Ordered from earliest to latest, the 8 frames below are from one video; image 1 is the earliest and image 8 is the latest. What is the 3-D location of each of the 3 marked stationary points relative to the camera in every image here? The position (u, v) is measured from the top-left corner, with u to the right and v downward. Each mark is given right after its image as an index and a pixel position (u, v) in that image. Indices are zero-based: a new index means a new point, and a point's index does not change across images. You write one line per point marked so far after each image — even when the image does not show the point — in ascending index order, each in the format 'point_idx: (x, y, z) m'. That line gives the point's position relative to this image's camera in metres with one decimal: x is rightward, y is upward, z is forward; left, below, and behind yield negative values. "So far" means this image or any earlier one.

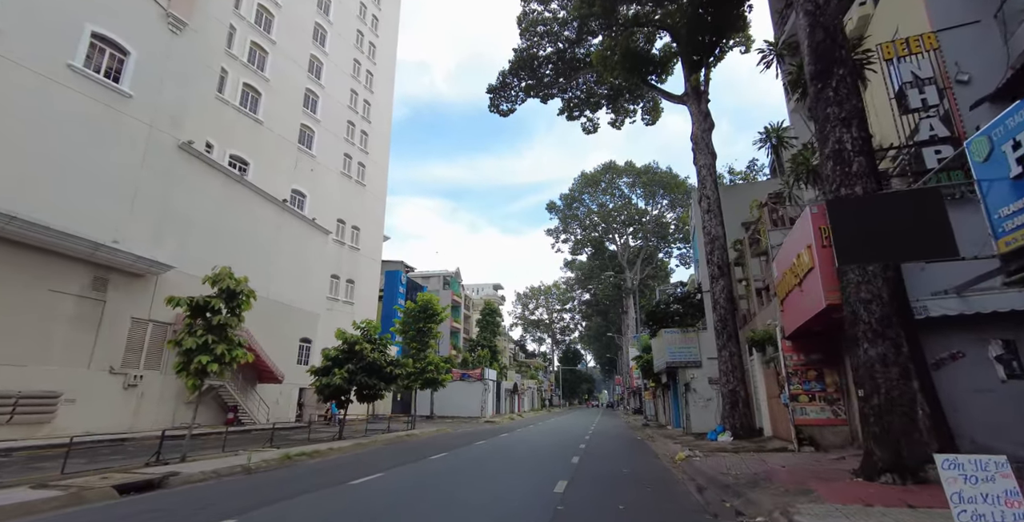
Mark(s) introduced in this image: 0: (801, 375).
0: (+7.0, -2.8, +12.3) m
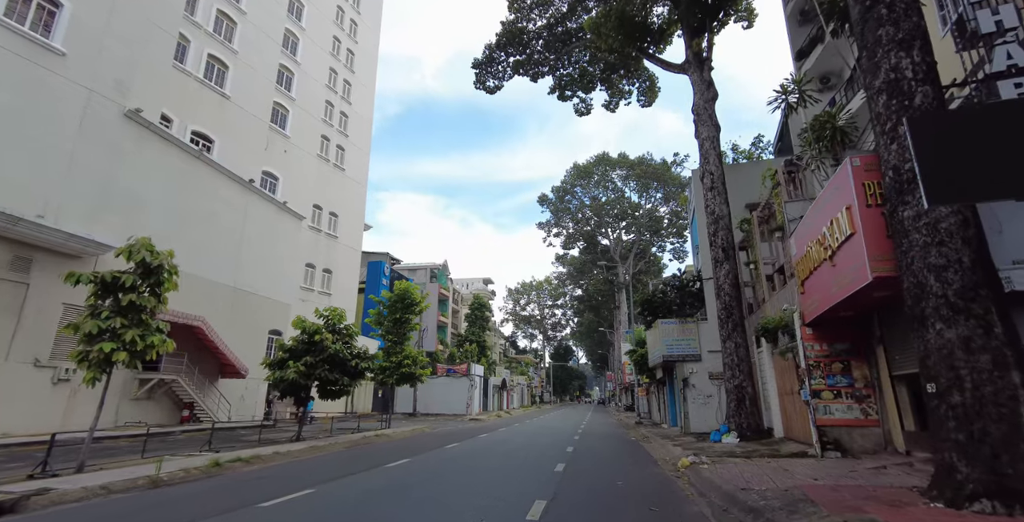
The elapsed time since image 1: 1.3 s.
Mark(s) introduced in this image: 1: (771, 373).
0: (+6.5, -2.2, +10.5) m
1: (+7.3, -3.2, +14.2) m
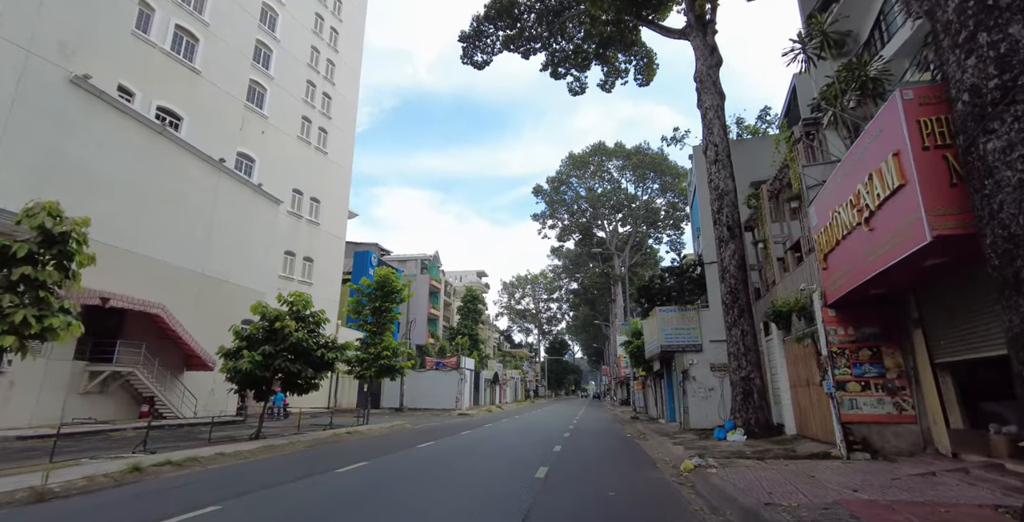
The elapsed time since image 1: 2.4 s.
0: (+6.1, -1.7, +9.1) m
1: (+6.8, -2.6, +12.8) m
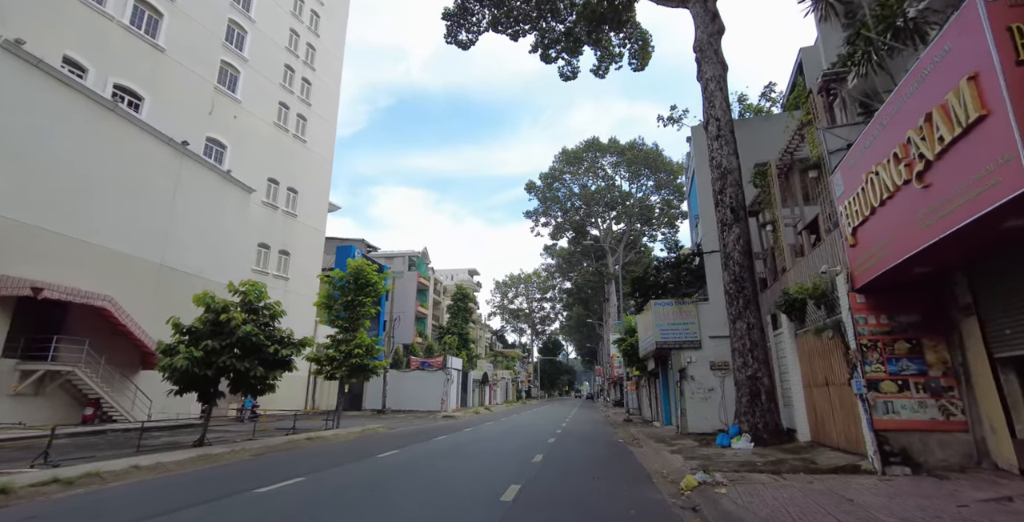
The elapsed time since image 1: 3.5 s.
0: (+5.6, -1.3, +7.5) m
1: (+6.3, -2.2, +11.3) m
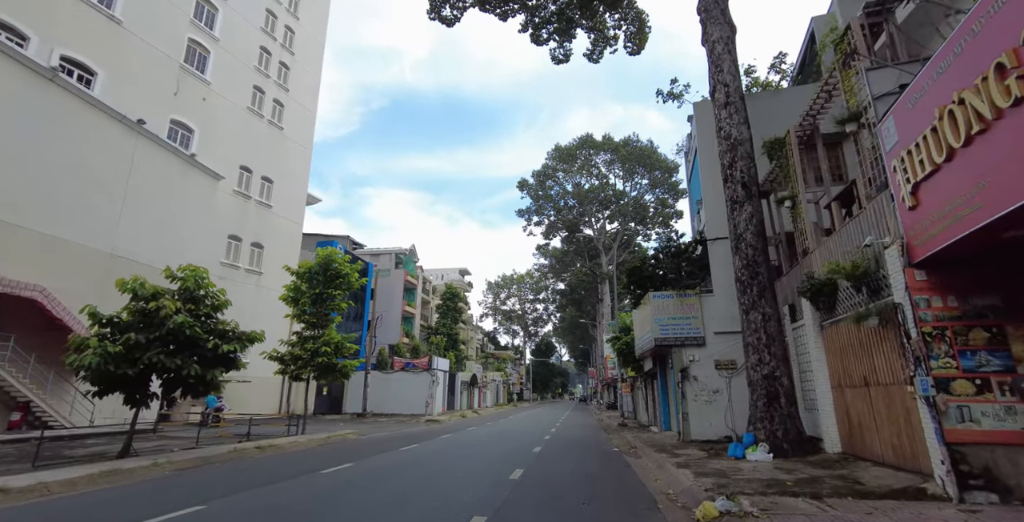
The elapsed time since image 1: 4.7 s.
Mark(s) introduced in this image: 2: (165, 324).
0: (+5.2, -0.9, +5.9) m
1: (+5.9, -1.8, +9.6) m
2: (-7.3, -1.3, +10.6) m
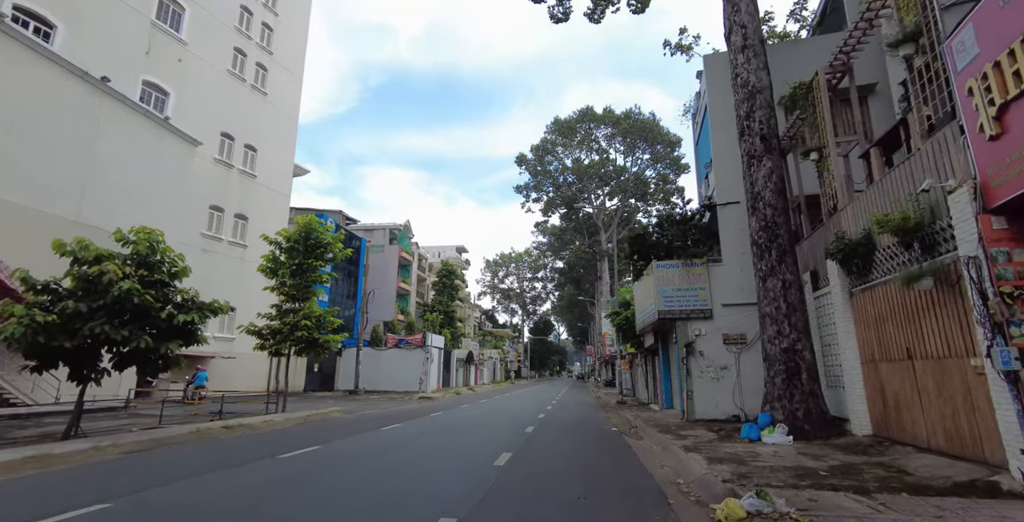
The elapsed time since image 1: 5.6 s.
0: (+5.0, -0.4, +4.7) m
1: (+5.7, -1.1, +8.5) m
2: (-7.5, -0.5, +9.4) m
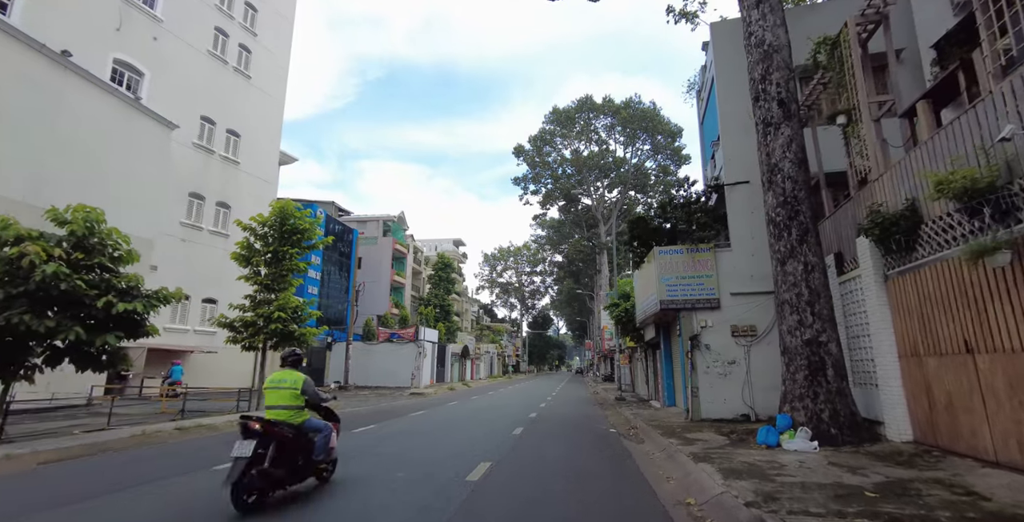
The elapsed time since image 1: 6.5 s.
0: (+4.7, -0.1, +3.5) m
1: (+5.4, -0.8, +7.3) m
2: (-7.8, -0.2, +8.2) m
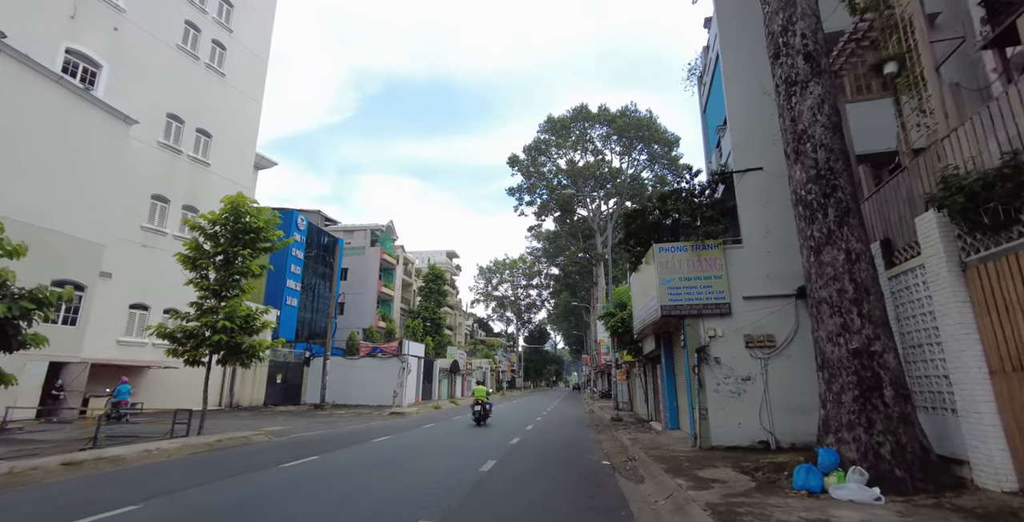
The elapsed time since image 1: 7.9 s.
0: (+4.2, +0.2, +1.7) m
1: (+4.9, -0.6, +5.5) m
2: (-8.3, -0.1, +6.3) m
